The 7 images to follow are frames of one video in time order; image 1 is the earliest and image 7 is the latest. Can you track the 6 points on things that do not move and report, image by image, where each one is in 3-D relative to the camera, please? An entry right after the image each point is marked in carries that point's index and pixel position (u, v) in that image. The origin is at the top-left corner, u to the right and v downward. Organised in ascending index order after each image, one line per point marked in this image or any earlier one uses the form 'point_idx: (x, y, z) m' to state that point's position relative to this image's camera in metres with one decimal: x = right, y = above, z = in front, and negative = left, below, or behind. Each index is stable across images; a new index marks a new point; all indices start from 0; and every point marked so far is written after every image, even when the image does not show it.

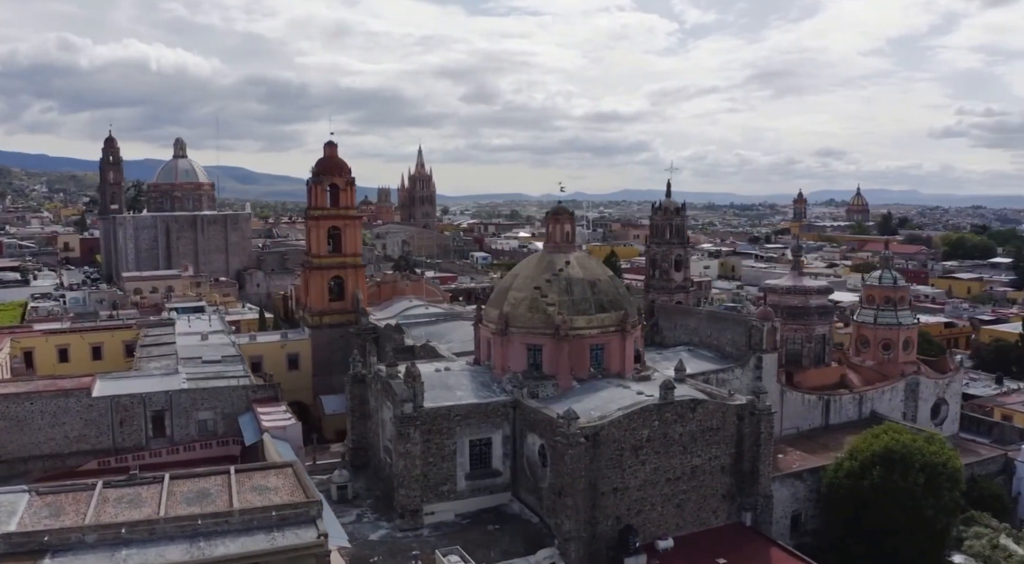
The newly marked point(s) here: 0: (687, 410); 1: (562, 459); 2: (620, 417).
0: (+4.7, -3.4, +20.3) m
1: (+1.4, -4.2, +18.5) m
2: (+2.8, -3.3, +19.1) m
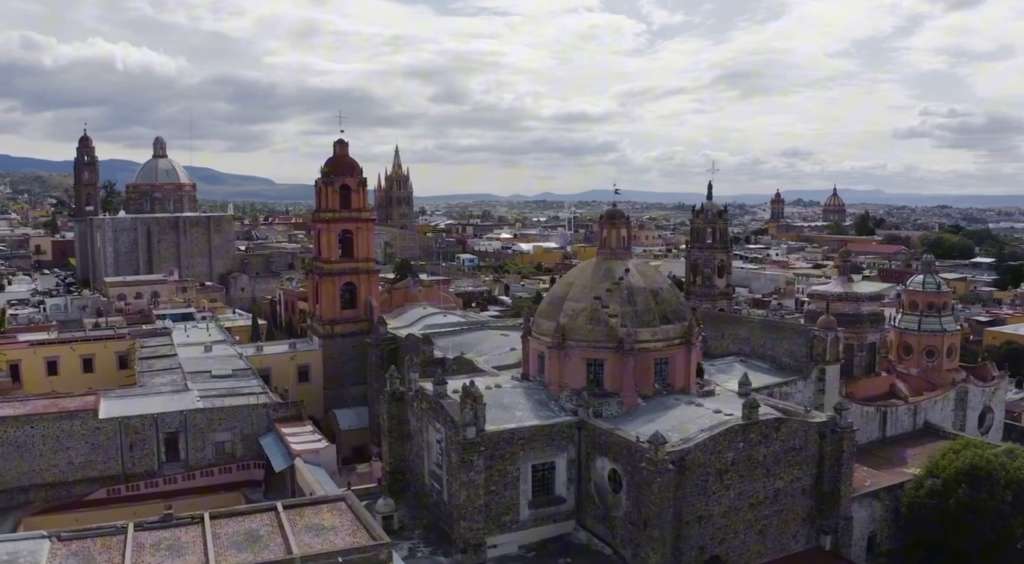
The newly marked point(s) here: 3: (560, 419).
0: (+6.3, -3.6, +18.7) m
1: (+3.1, -4.4, +16.8) m
2: (+4.4, -3.5, +17.5) m
3: (+1.3, -3.4, +19.2) m
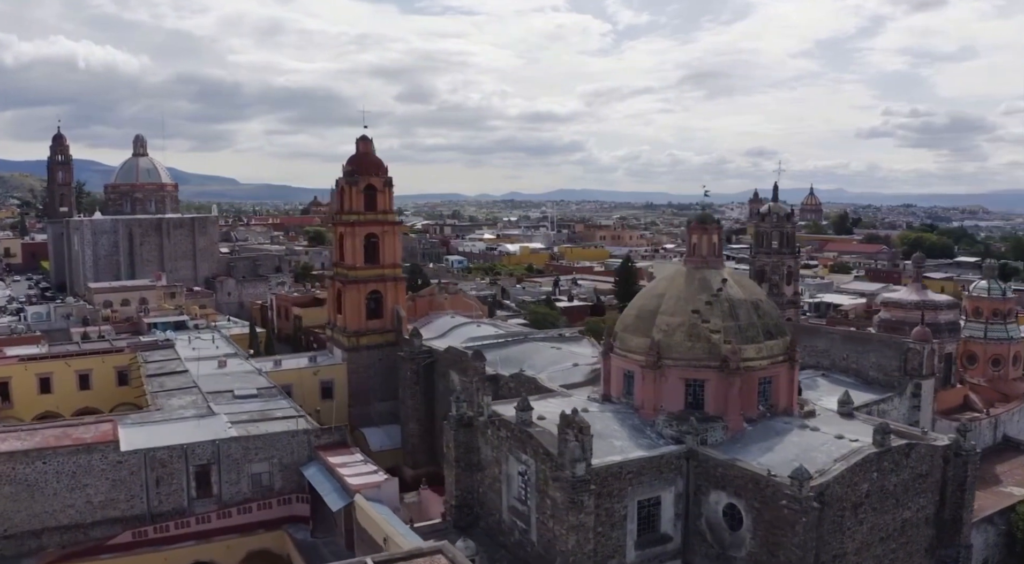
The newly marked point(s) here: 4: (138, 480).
0: (+8.4, -3.8, +16.8) m
1: (+5.3, -4.7, +14.7) m
2: (+6.6, -3.8, +15.5) m
3: (+3.4, -3.6, +17.1) m
4: (-9.4, -5.0, +19.6) m
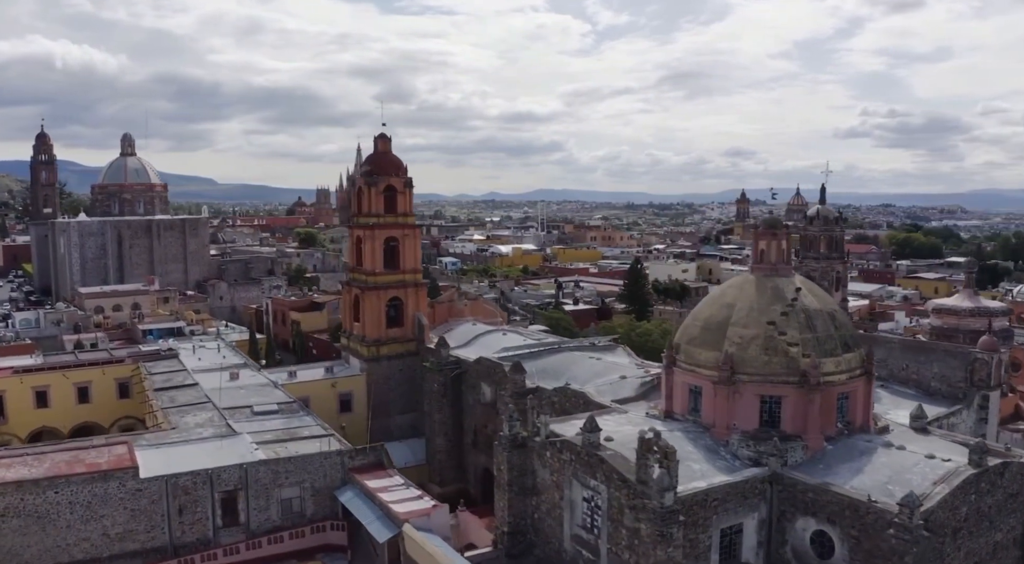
0: (+9.7, -4.0, +15.6) m
1: (+6.7, -4.8, +13.5) m
2: (+8.0, -3.9, +14.2) m
3: (+4.7, -3.8, +15.7) m
4: (-8.1, -5.2, +17.9) m
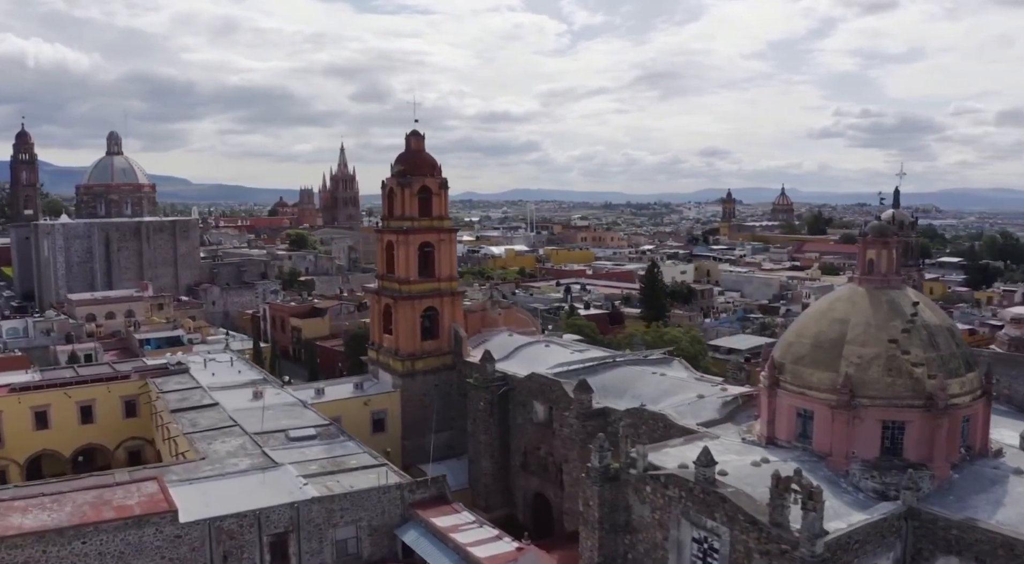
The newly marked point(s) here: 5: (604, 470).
0: (+11.7, -4.2, +13.9) m
1: (+8.6, -5.1, +11.7) m
2: (+9.9, -4.2, +12.5) m
3: (+6.6, -4.1, +13.9) m
4: (-6.3, -5.5, +15.7) m
5: (+1.9, -3.9, +15.9) m
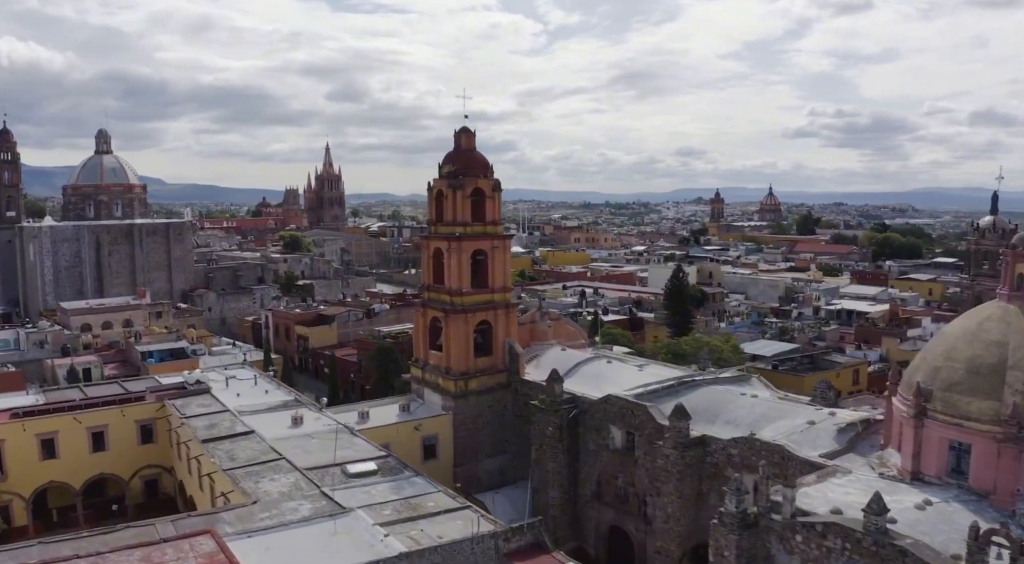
0: (+13.9, -4.5, +12.0) m
1: (+11.0, -5.4, +9.7) m
2: (+12.2, -4.5, +10.5) m
3: (+8.9, -4.4, +11.8) m
4: (-4.0, -5.9, +13.3) m
5: (+4.1, -4.2, +13.7) m
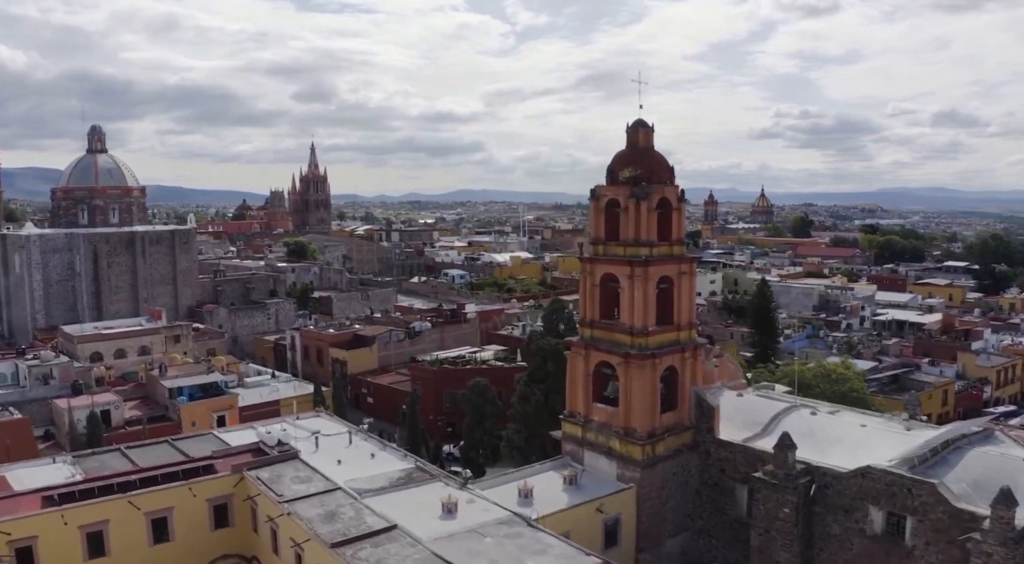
0: (+19.1, -5.2, +7.2) m
1: (+16.3, -6.1, +4.8) m
2: (+17.5, -5.2, +5.7) m
3: (+14.1, -5.2, +6.9) m
4: (+1.1, -6.8, +7.8) m
5: (+9.2, -5.0, +8.6) m
